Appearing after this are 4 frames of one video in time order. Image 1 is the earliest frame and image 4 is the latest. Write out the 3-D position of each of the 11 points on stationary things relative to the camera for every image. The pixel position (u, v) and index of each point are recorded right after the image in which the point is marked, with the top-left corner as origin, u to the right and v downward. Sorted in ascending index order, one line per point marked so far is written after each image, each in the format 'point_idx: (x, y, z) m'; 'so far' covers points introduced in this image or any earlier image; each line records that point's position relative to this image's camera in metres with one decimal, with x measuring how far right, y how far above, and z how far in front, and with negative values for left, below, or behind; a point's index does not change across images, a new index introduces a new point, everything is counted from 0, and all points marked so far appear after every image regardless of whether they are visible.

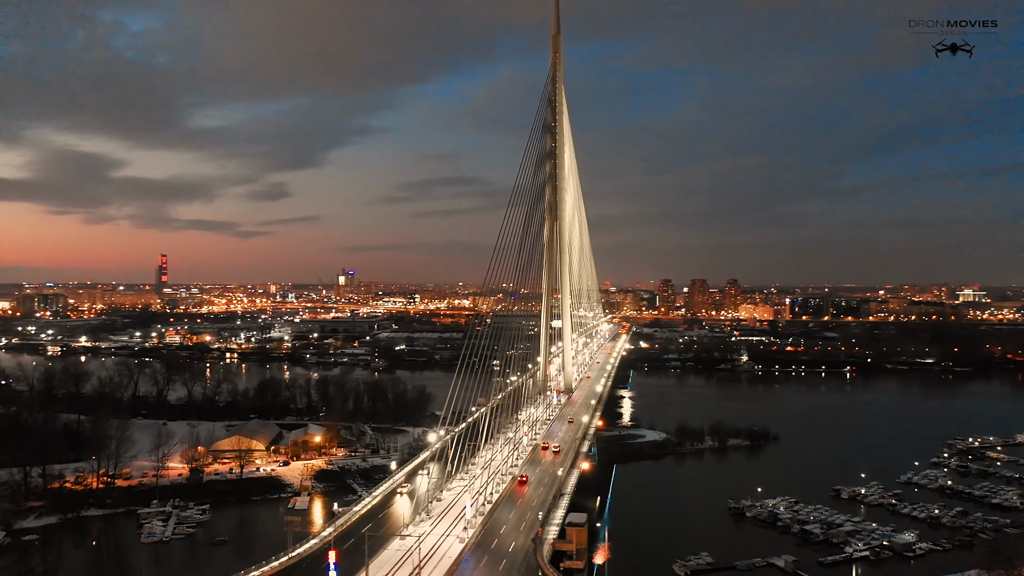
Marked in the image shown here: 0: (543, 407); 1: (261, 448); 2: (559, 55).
0: (+0.5, -1.7, +10.2) m
1: (-3.8, -2.4, +10.7) m
2: (+0.9, +4.0, +12.0) m
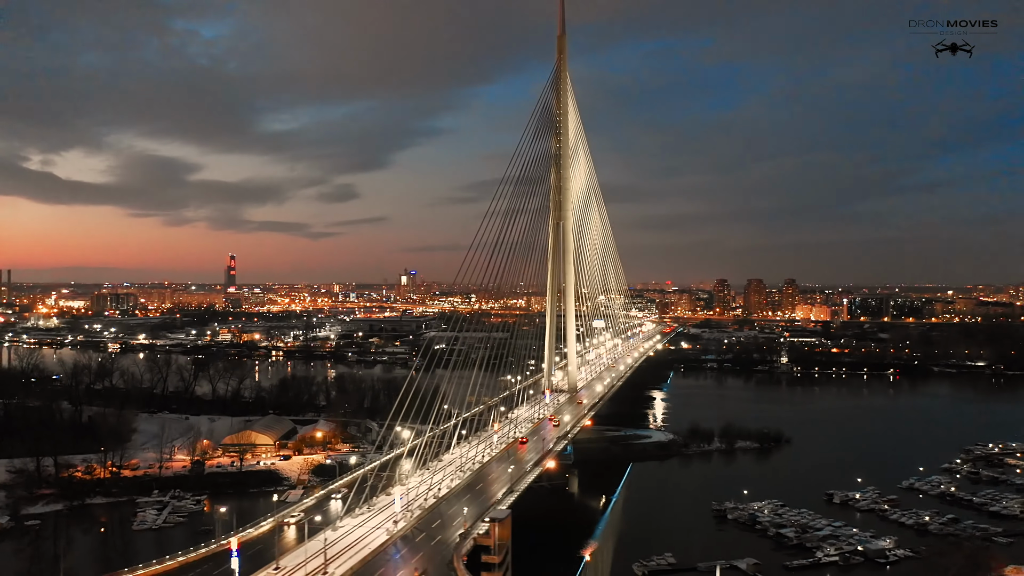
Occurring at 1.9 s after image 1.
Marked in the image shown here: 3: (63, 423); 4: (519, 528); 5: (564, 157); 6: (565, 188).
0: (+0.4, -1.7, +10.3) m
1: (-3.8, -2.4, +11.0) m
2: (+0.9, +4.0, +12.1) m
3: (-7.4, -2.2, +11.6) m
4: (+0.1, -3.4, +10.0) m
5: (+0.9, +2.3, +12.4) m
6: (+0.9, +1.8, +12.3) m
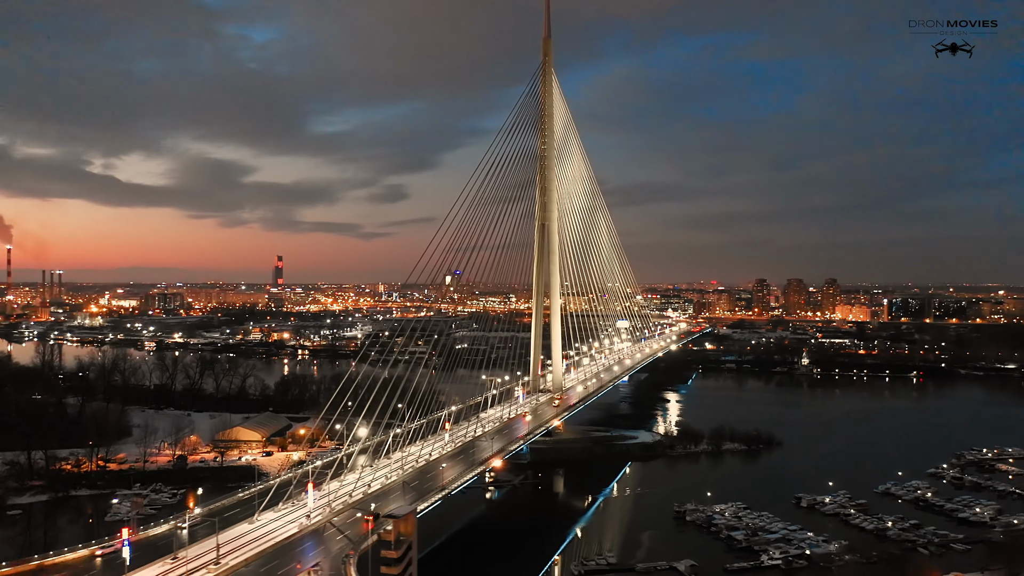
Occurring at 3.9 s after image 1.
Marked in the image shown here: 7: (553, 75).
0: (0.0, -1.7, +10.4) m
1: (-4.2, -2.4, +11.3) m
2: (+0.6, +4.0, +12.1) m
3: (-7.7, -2.2, +12.1) m
4: (-0.3, -3.4, +10.1) m
5: (+0.6, +2.3, +12.4) m
6: (+0.7, +1.7, +12.4) m
7: (+0.7, +3.7, +12.4) m
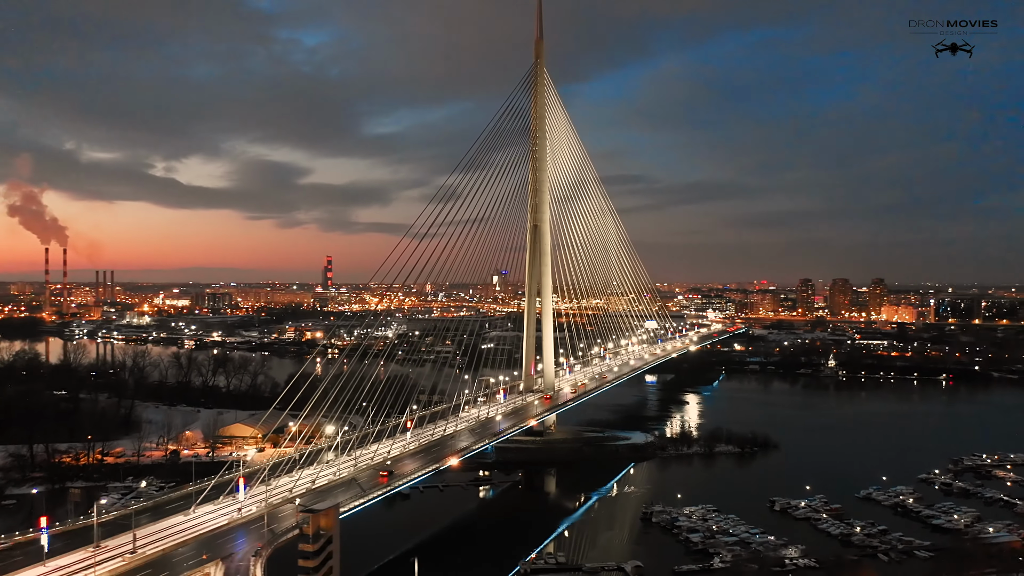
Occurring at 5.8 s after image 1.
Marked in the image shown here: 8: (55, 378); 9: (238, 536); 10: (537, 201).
0: (-0.3, -1.7, +10.5) m
1: (-4.4, -2.4, +11.6) m
2: (+0.4, +4.0, +12.2) m
3: (-7.8, -2.2, +12.6) m
4: (-0.5, -3.4, +10.2) m
5: (+0.5, +2.3, +12.5) m
6: (+0.5, +1.7, +12.4) m
7: (+0.6, +3.7, +12.4) m
8: (-10.8, -2.1, +16.8) m
9: (-1.9, -1.7, +4.9) m
10: (+0.4, +1.6, +12.5) m
